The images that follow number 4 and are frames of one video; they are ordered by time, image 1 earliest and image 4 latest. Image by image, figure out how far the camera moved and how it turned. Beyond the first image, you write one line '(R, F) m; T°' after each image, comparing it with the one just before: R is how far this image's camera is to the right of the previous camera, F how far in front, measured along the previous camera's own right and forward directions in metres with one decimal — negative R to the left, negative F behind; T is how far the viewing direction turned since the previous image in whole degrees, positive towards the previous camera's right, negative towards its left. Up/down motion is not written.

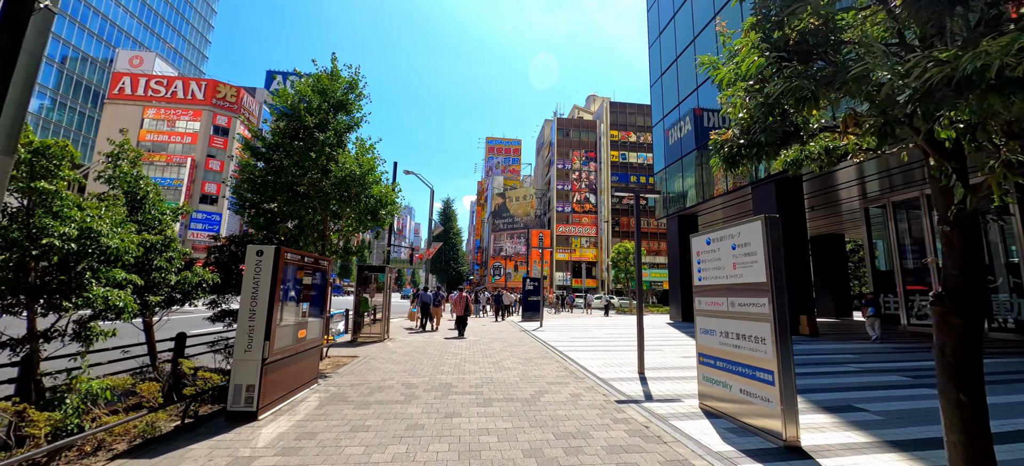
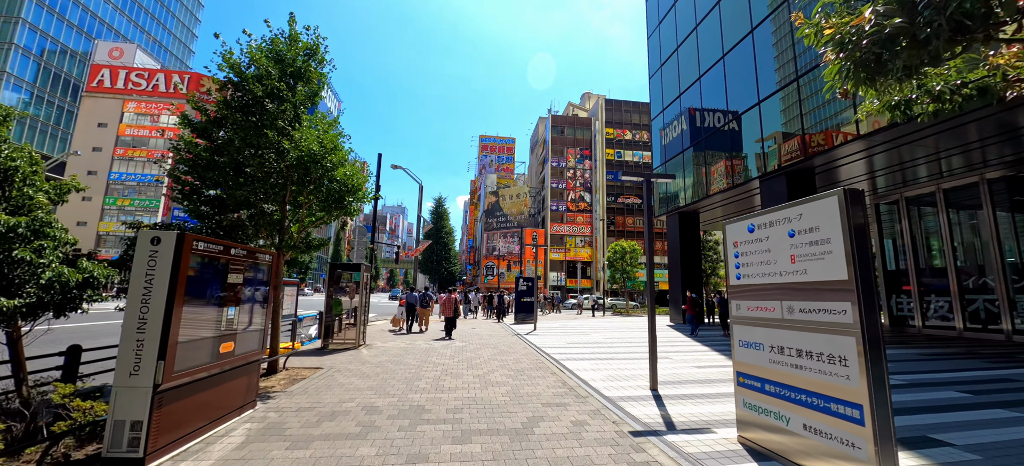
(+0.1, +1.1) m; +1°
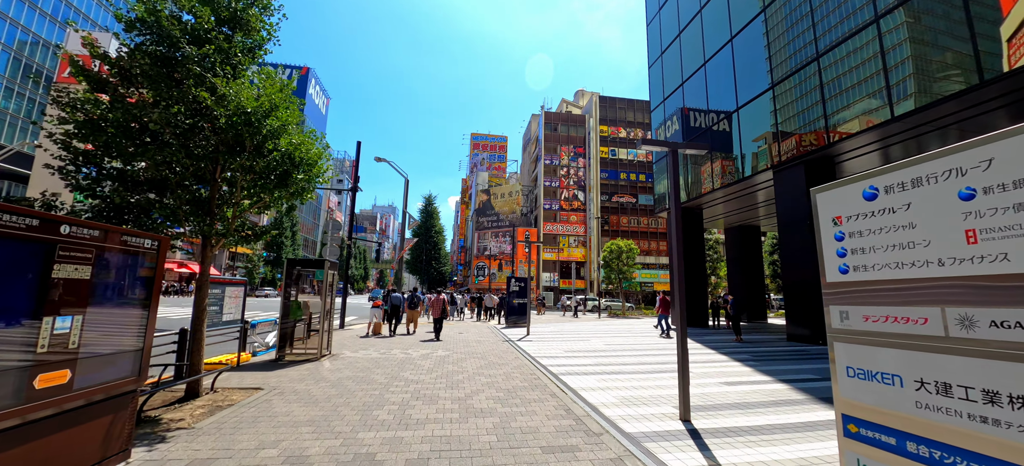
(0.0, +1.4) m; +1°
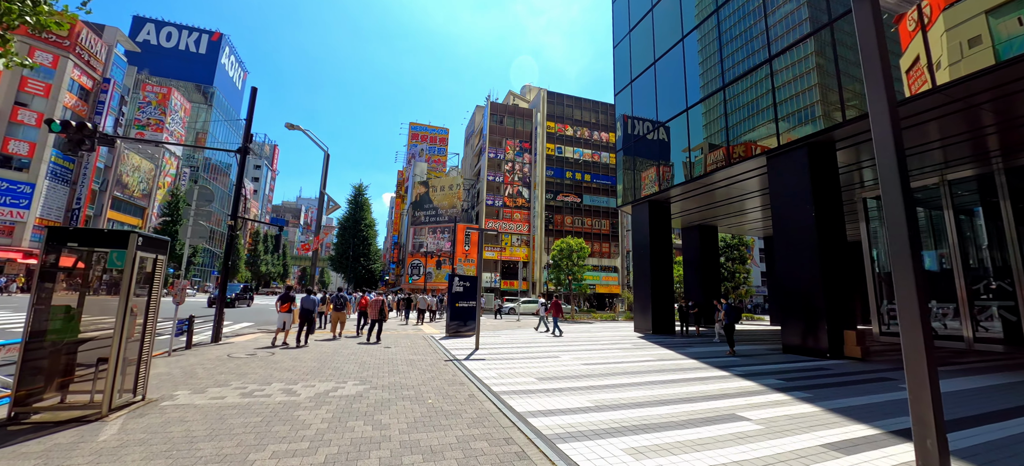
(-0.3, +3.1) m; +9°
